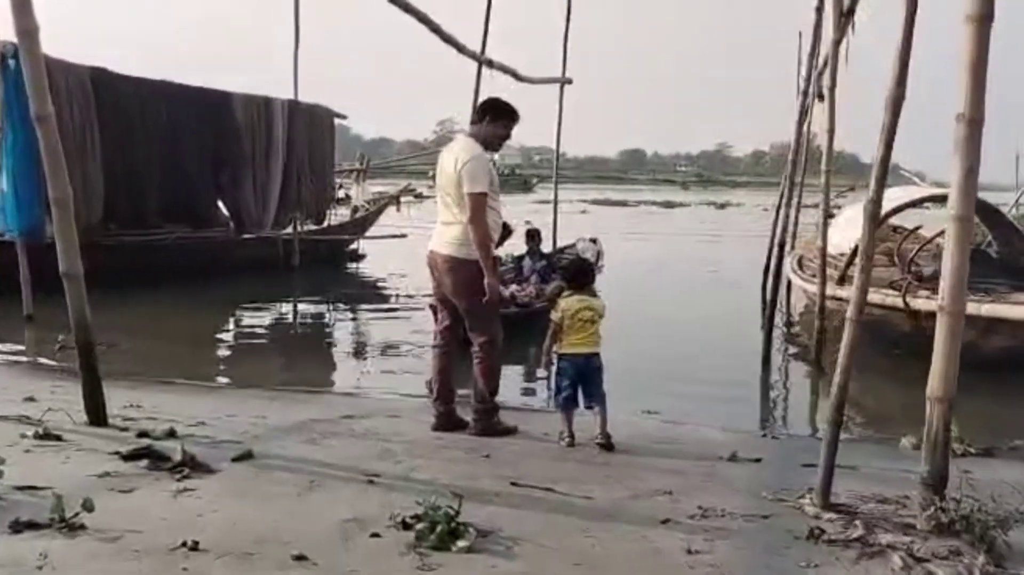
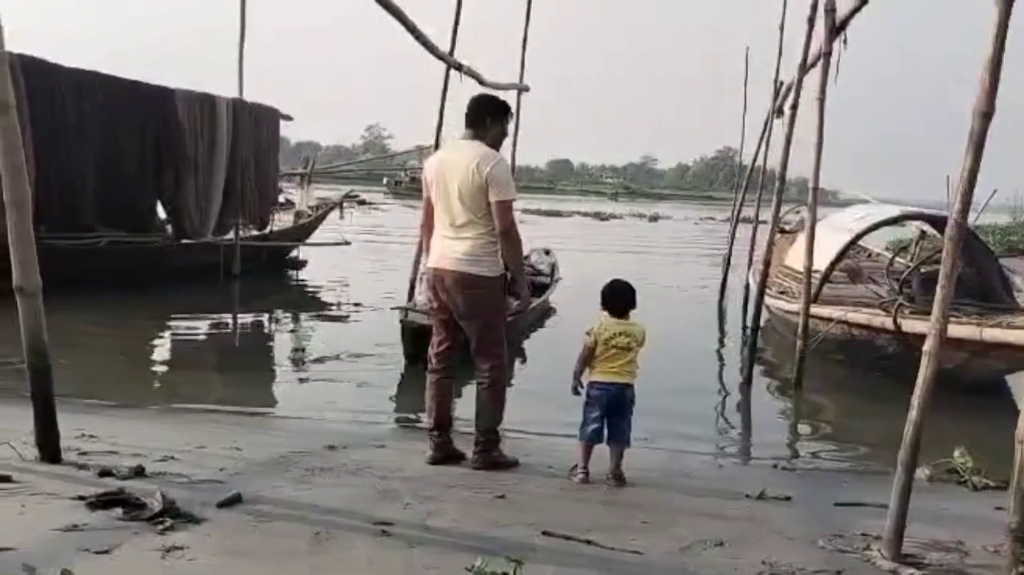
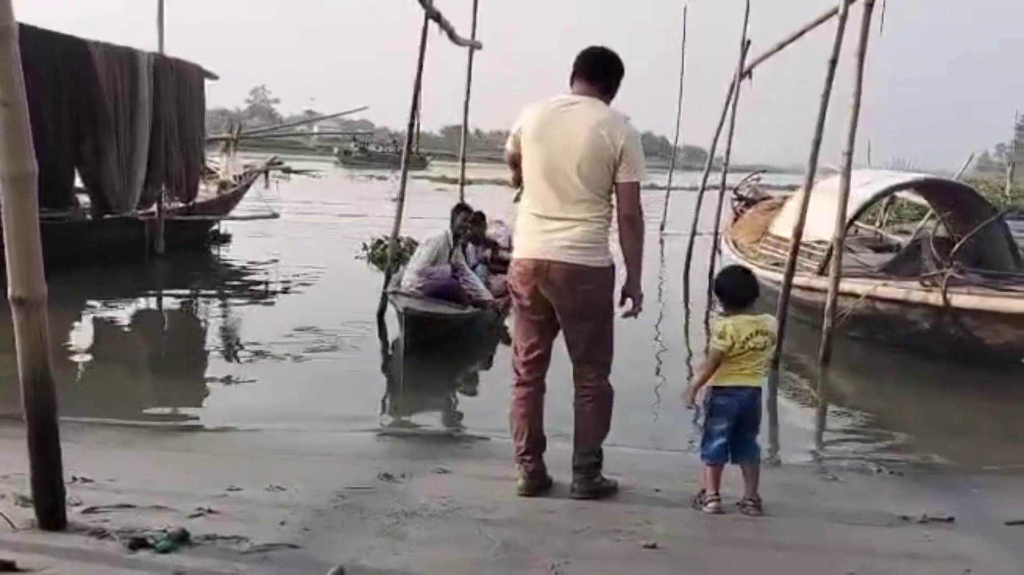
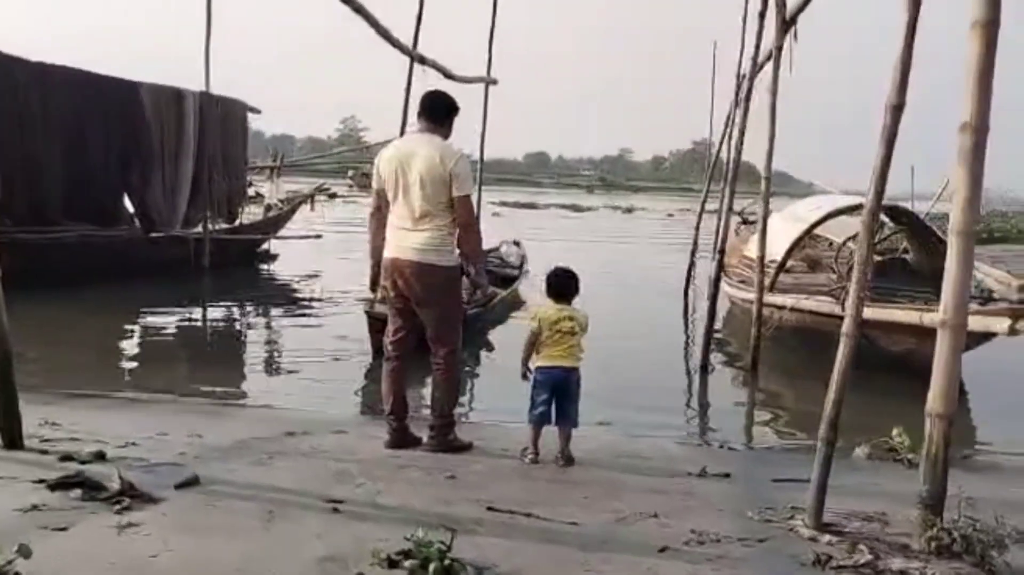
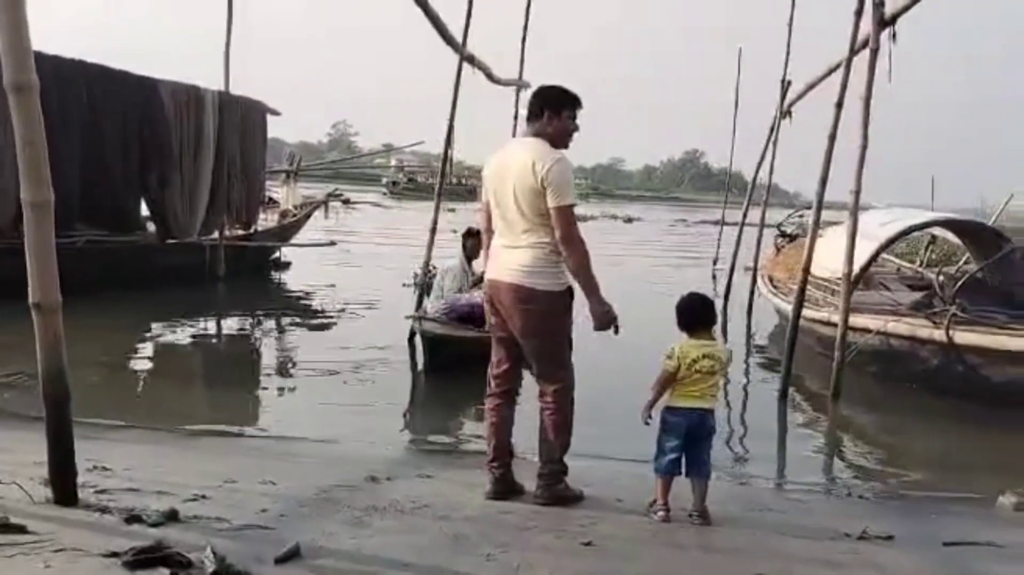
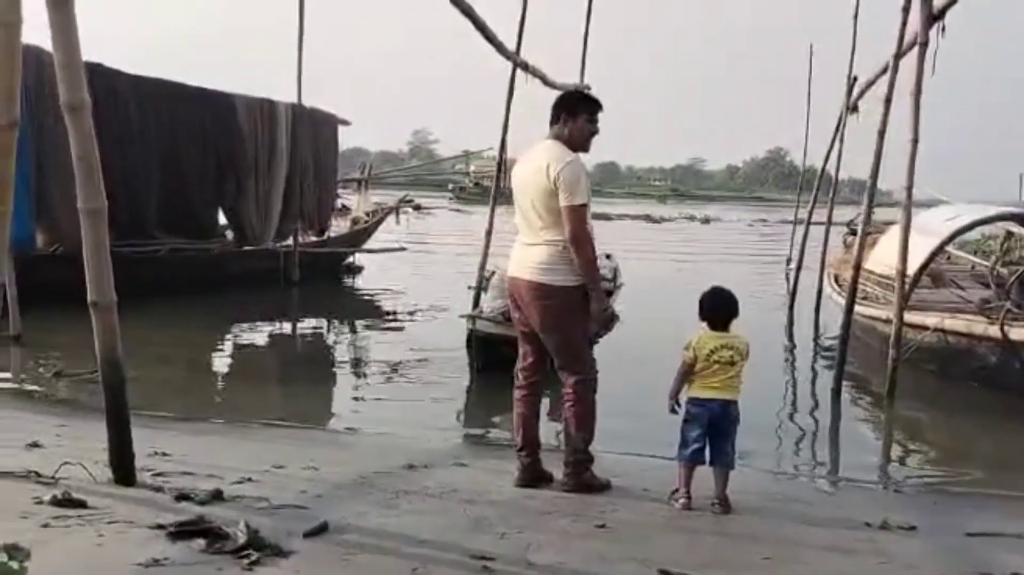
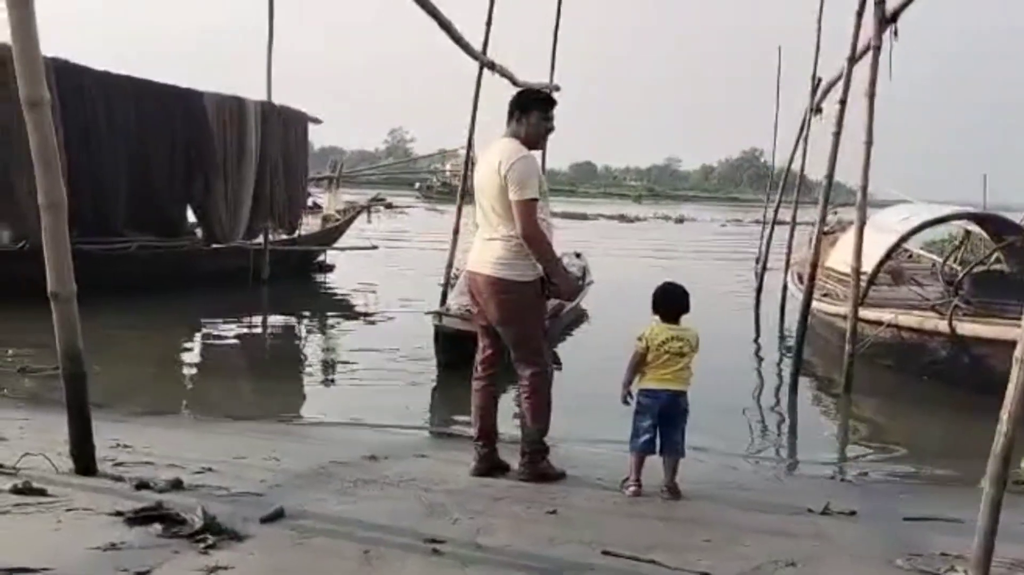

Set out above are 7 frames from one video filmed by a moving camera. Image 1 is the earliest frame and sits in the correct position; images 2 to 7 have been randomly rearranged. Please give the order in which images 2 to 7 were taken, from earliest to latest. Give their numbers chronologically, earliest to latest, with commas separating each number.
4, 2, 7, 6, 5, 3
